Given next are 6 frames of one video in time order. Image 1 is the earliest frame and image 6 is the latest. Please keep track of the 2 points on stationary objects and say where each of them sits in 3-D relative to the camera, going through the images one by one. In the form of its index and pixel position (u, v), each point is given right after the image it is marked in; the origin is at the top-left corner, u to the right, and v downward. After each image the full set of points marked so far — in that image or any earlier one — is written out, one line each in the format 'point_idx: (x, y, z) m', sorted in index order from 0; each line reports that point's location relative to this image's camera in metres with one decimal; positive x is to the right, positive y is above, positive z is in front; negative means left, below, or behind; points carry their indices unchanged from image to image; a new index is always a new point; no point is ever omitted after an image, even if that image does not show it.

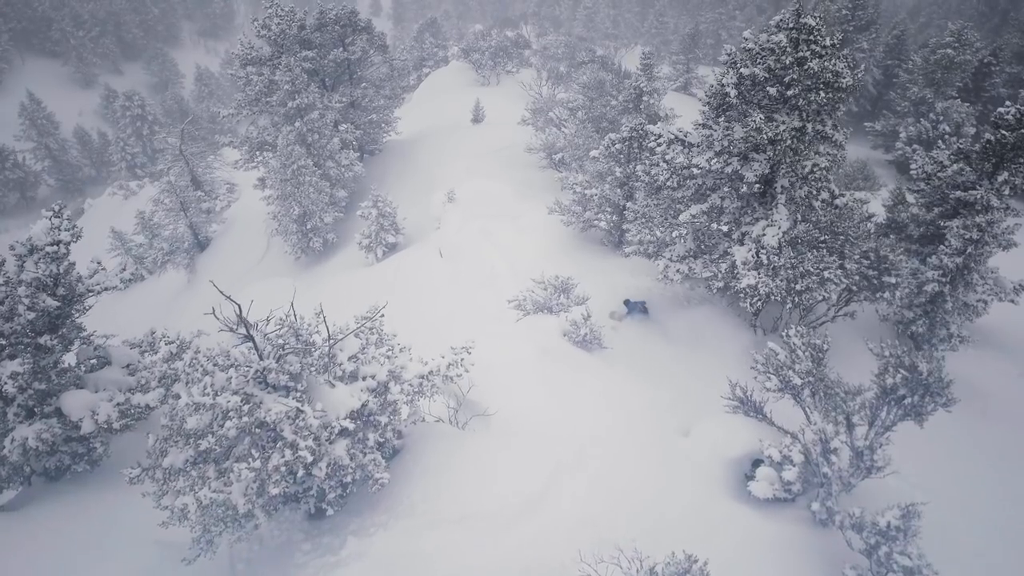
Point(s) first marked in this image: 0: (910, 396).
0: (+5.0, -1.4, +9.5) m
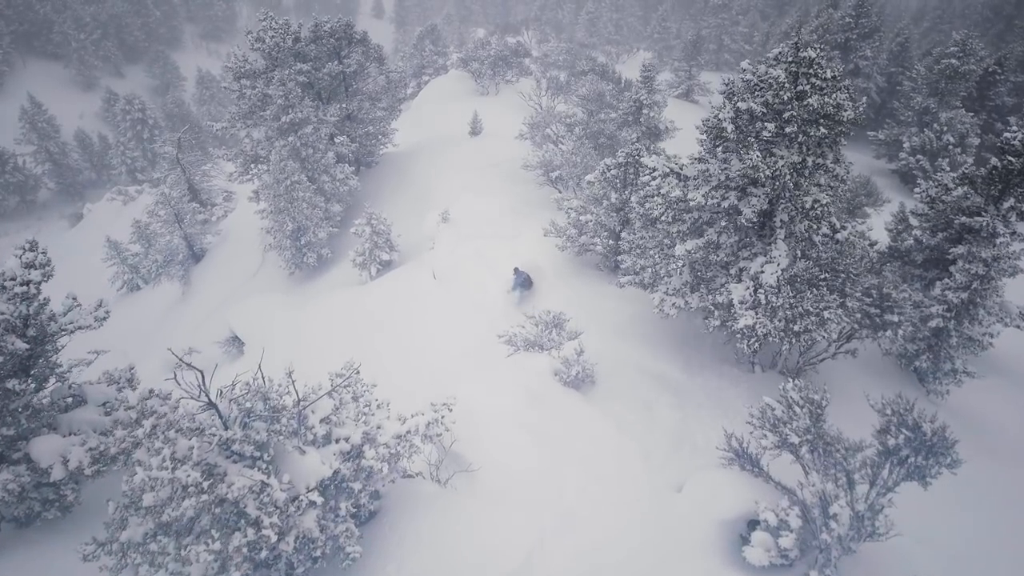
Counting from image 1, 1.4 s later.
0: (+4.8, -2.0, +9.0) m
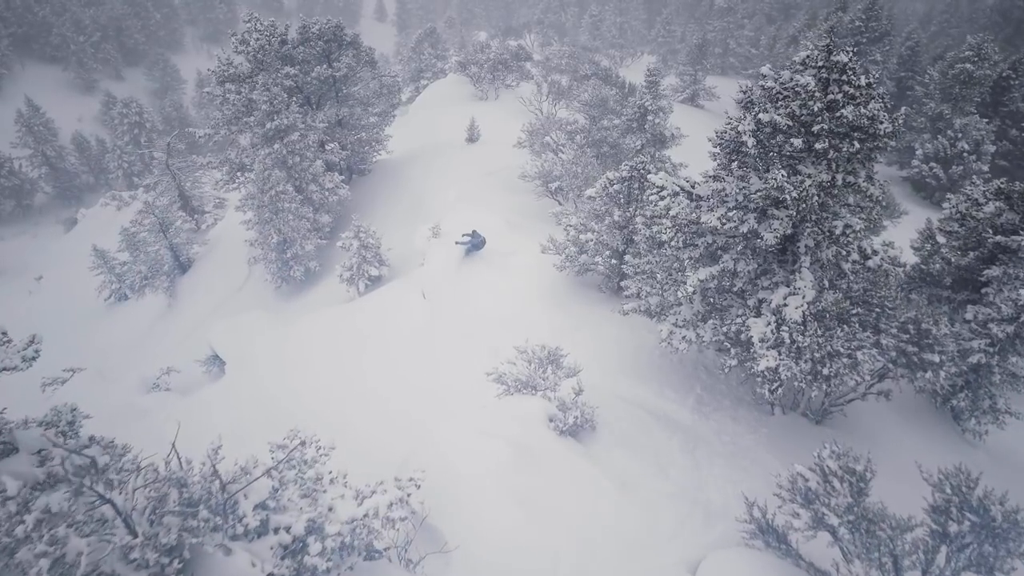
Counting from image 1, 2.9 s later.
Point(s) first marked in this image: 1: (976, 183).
0: (+4.6, -2.5, +7.4) m
1: (+9.0, +2.0, +14.6) m
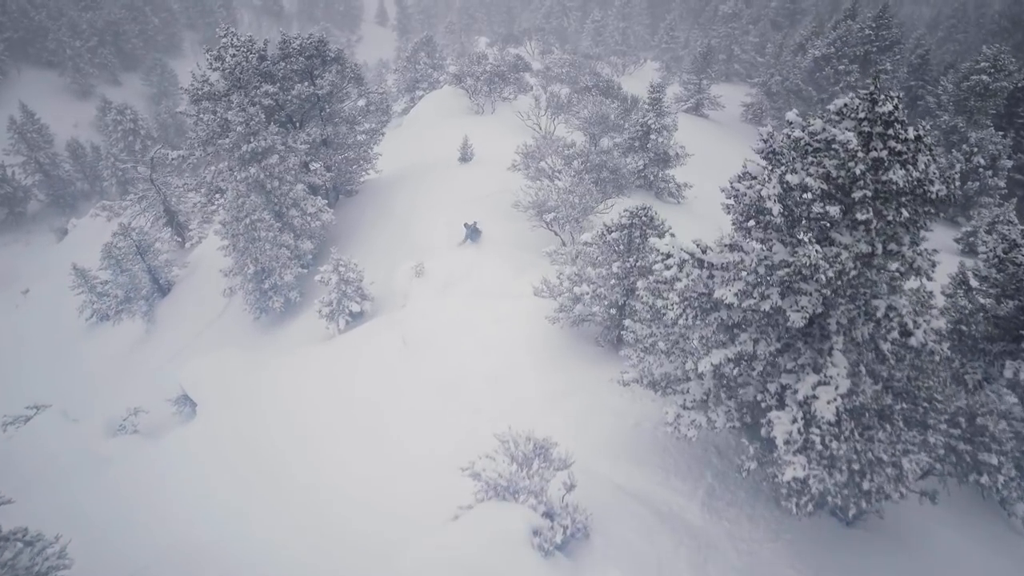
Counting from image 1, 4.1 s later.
0: (+4.3, -3.7, +5.6) m
1: (+8.7, +0.8, +12.7) m
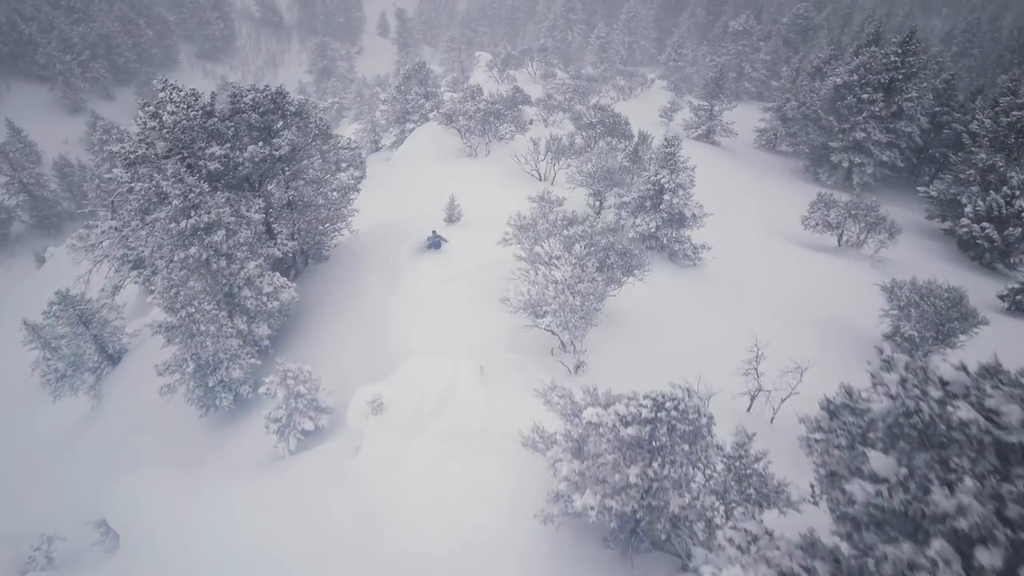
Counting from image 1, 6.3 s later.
0: (+3.9, -6.4, +1.4) m
1: (+8.4, -2.0, +8.5) m
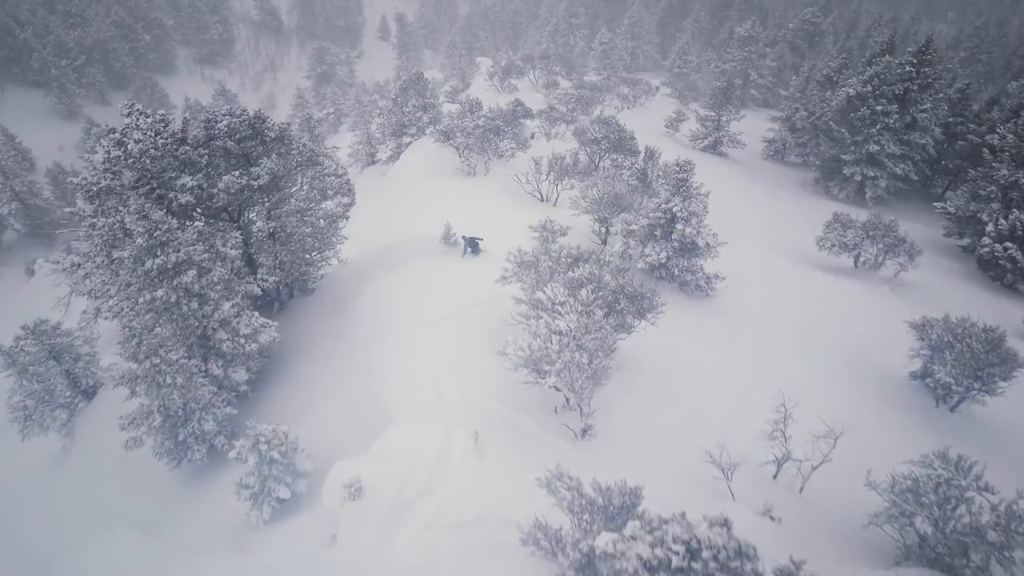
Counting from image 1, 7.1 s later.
0: (+3.8, -7.6, -0.6) m
1: (+8.3, -3.2, +6.5) m
